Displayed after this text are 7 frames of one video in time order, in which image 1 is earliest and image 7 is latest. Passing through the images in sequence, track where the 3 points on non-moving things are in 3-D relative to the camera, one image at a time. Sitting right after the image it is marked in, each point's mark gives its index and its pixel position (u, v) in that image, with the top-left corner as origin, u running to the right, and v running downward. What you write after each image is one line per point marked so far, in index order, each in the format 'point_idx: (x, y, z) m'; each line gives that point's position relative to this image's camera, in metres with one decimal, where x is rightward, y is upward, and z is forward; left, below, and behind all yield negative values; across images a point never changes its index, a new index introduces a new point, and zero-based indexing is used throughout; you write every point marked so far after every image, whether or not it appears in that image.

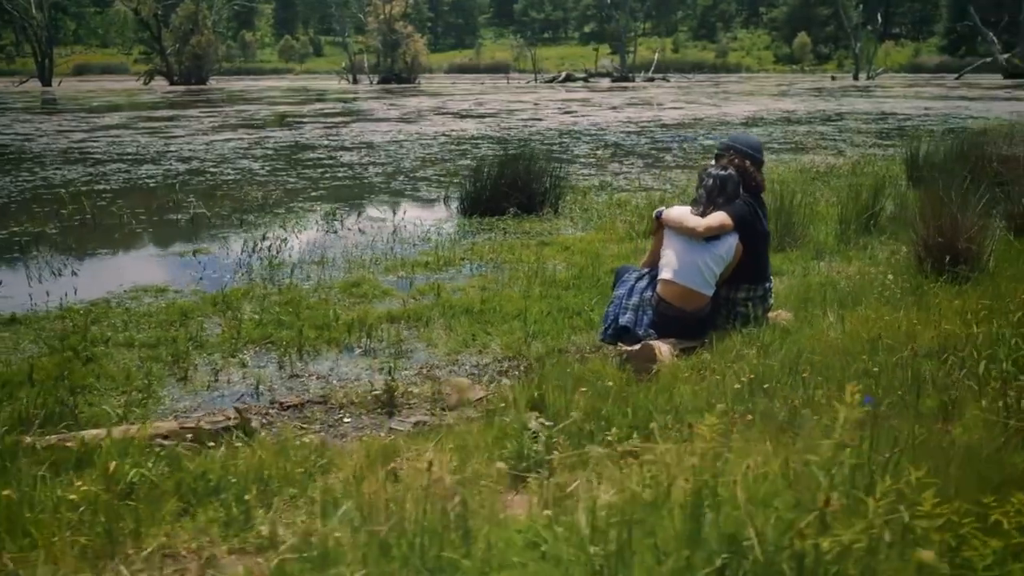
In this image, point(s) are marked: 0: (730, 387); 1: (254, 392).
0: (+0.8, -0.4, +3.8) m
1: (-1.4, -0.6, +5.4) m
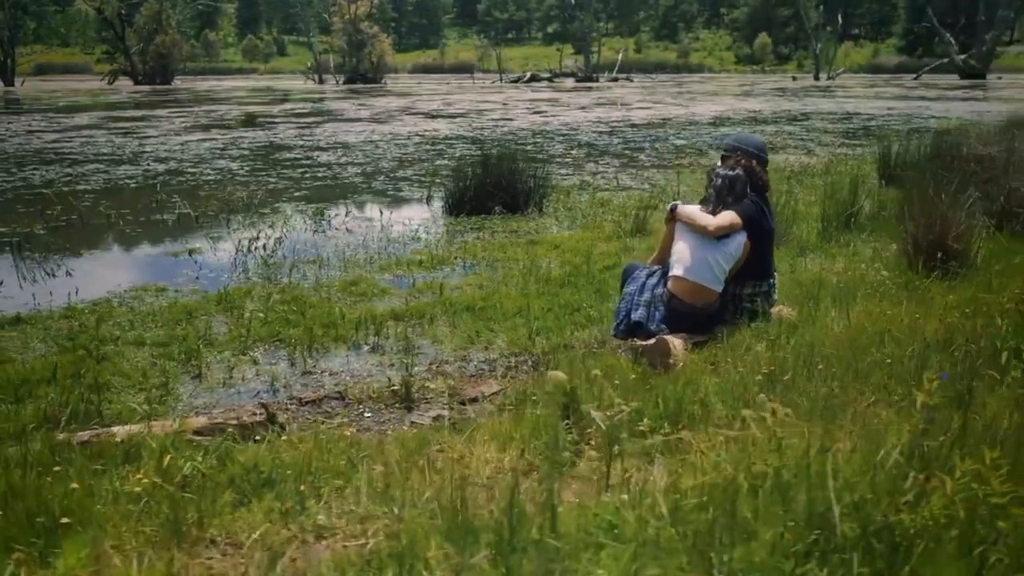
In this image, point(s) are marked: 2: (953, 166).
0: (+0.9, -0.4, +3.9) m
1: (-1.3, -0.5, +5.5) m
2: (+4.4, +1.2, +10.1) m
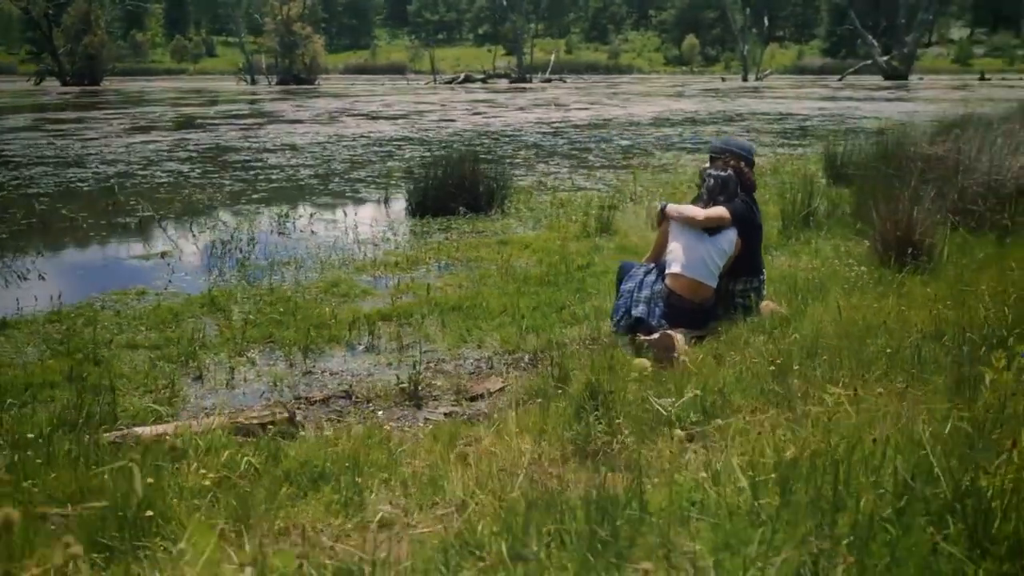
0: (+1.0, -0.3, +4.2) m
1: (-1.3, -0.6, +5.5) m
2: (+4.1, +1.3, +10.5) m
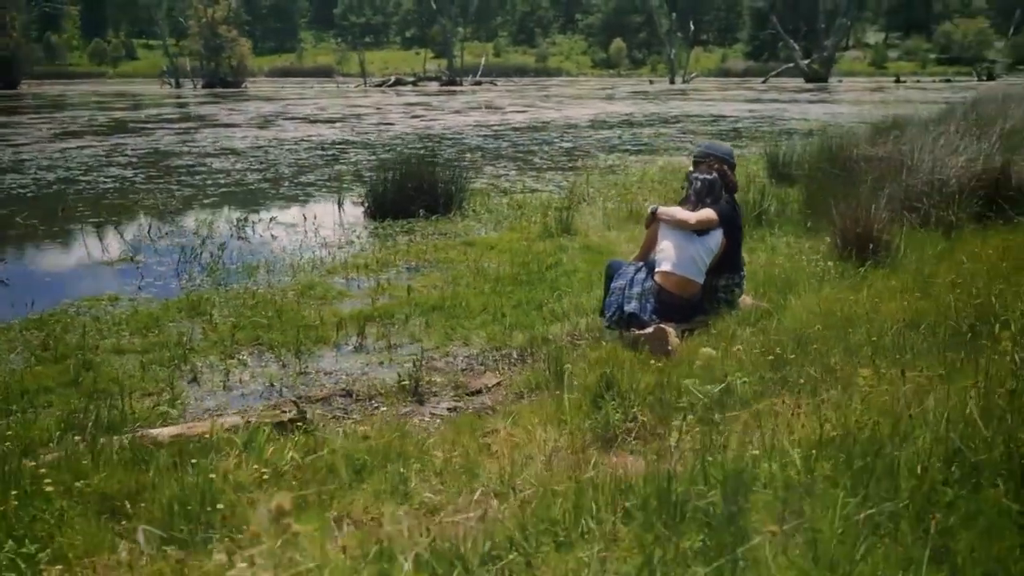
0: (+1.1, -0.3, +4.4) m
1: (-1.4, -0.6, +5.6) m
2: (+3.6, +1.4, +11.0) m
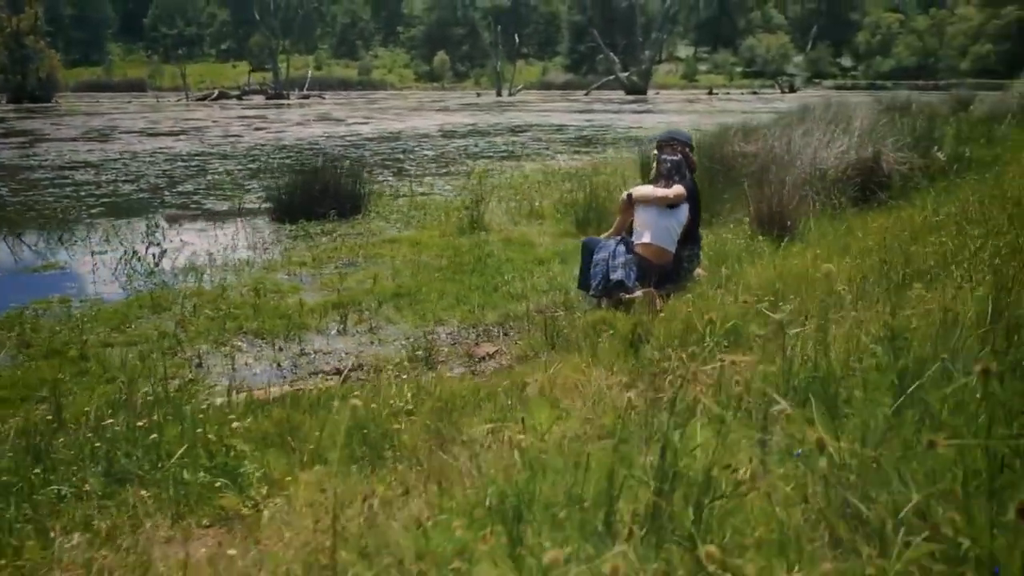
0: (+1.2, -0.1, +5.2) m
1: (-1.4, -0.5, +6.0) m
2: (+2.6, +1.5, +12.1) m
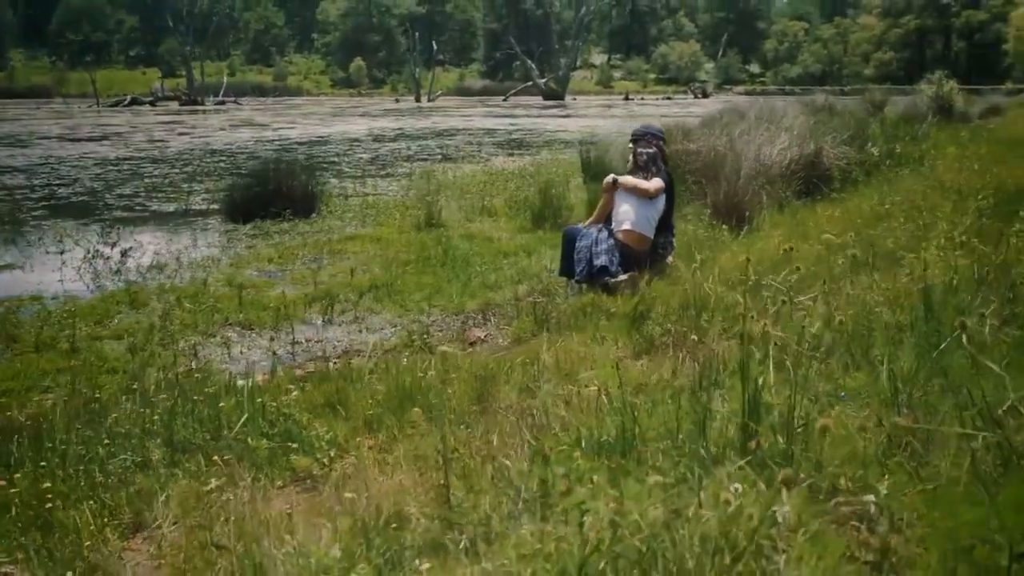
0: (+1.2, 0.0, +5.5) m
1: (-1.4, -0.4, +6.1) m
2: (+2.0, +1.6, +12.6) m
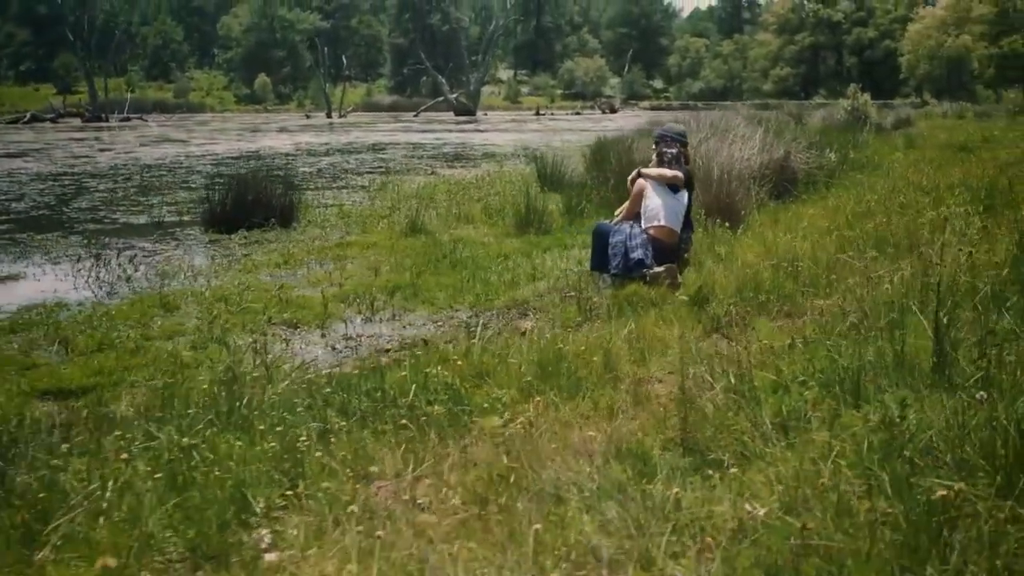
0: (+1.6, +0.1, +6.1) m
1: (-1.1, -0.4, +6.4) m
2: (+1.7, +1.6, +13.2) m
